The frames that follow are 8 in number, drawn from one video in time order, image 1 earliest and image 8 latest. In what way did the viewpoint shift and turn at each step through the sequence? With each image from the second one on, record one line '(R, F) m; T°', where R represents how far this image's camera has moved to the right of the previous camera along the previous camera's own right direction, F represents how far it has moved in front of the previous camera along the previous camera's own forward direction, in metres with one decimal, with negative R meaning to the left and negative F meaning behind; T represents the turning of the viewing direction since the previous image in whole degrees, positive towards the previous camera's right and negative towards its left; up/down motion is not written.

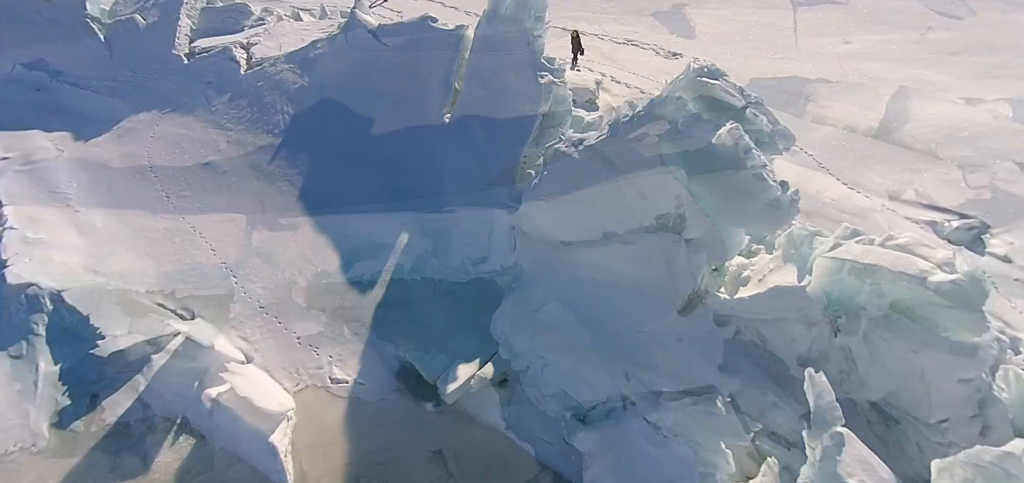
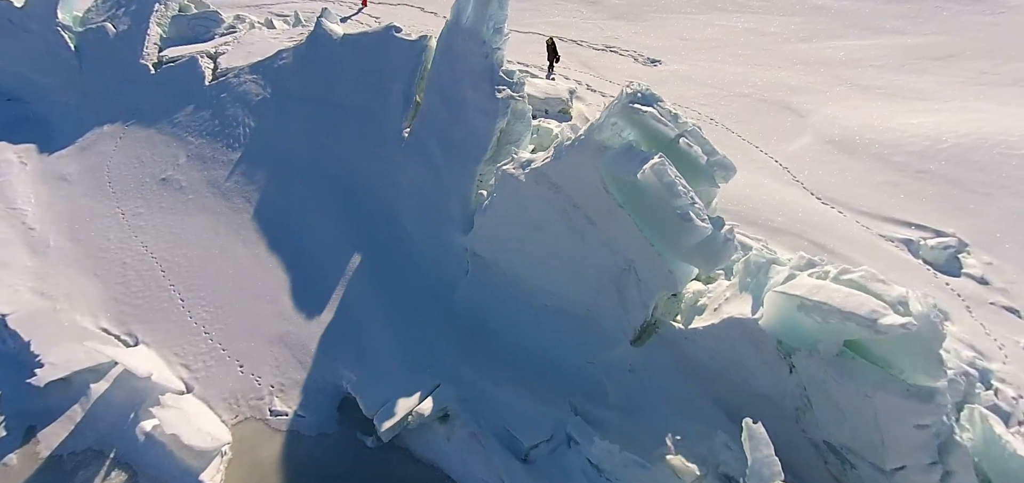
(+0.7, +0.3) m; 0°
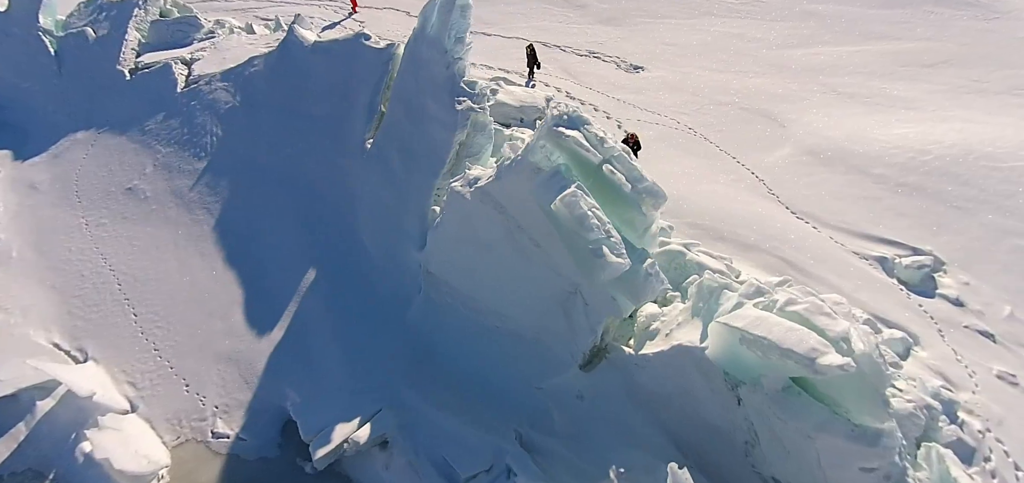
(+0.7, +0.2) m; -1°
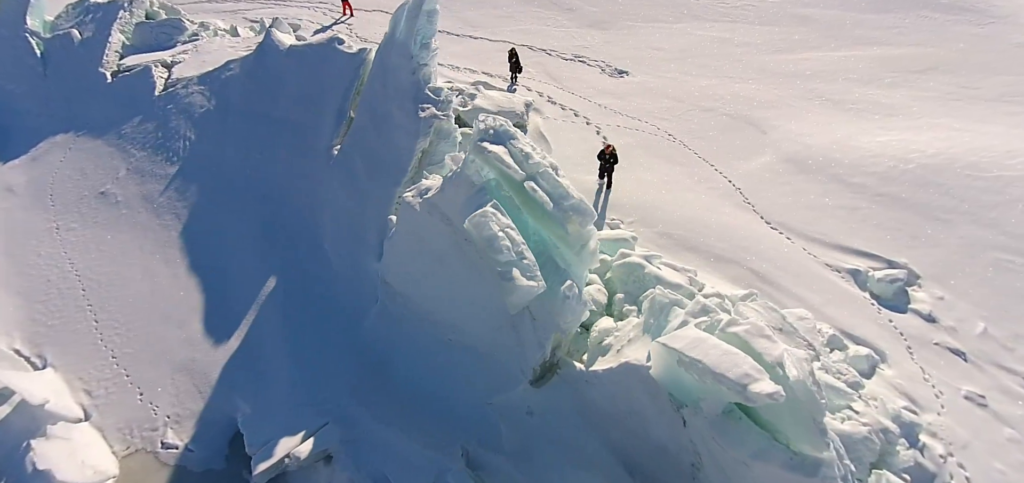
(+0.6, +0.1) m; -1°
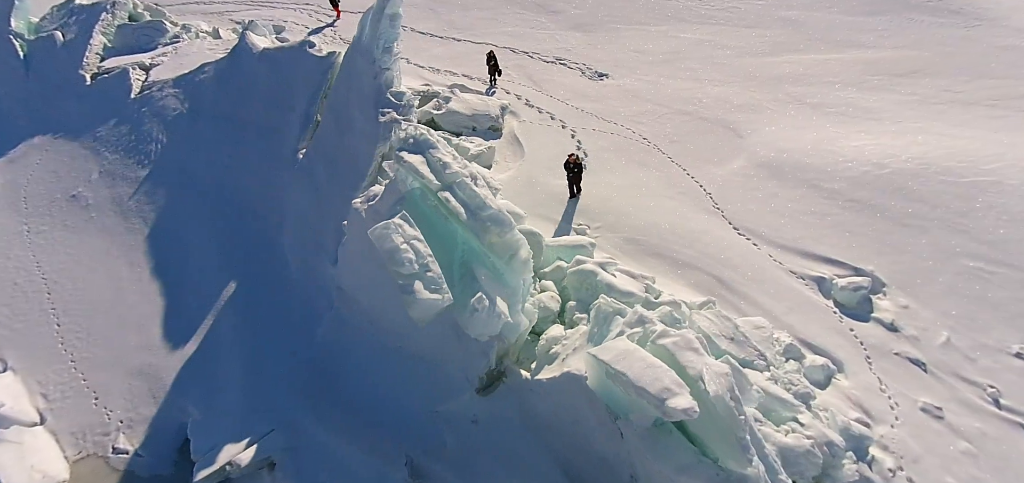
(+0.6, +0.1) m; 0°
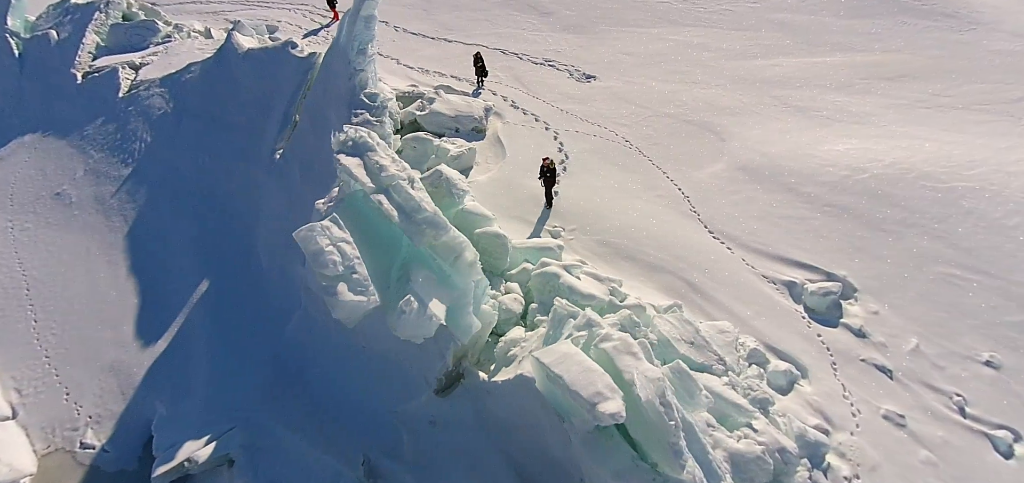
(+0.5, 0.0) m; -1°
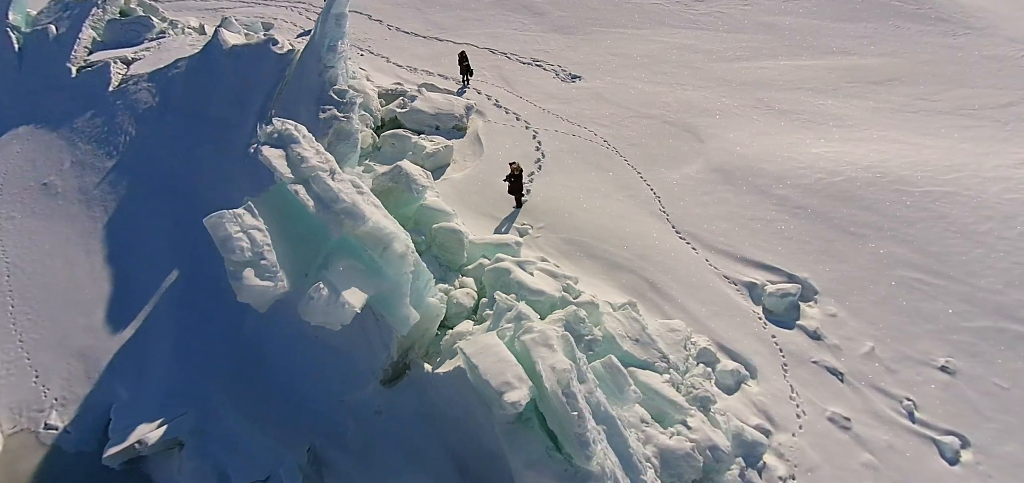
(+0.7, -0.1) m; -1°
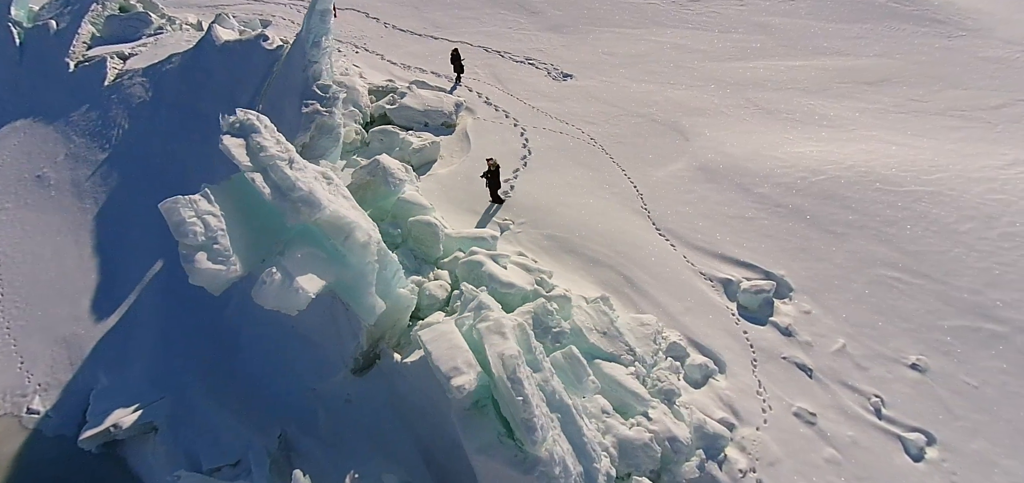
(+0.4, -0.1) m; -1°
